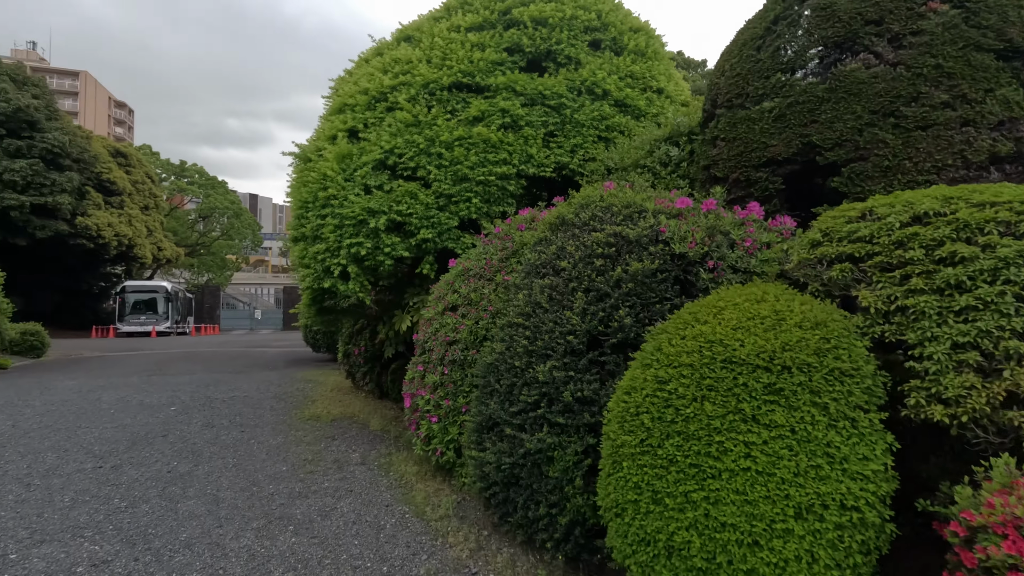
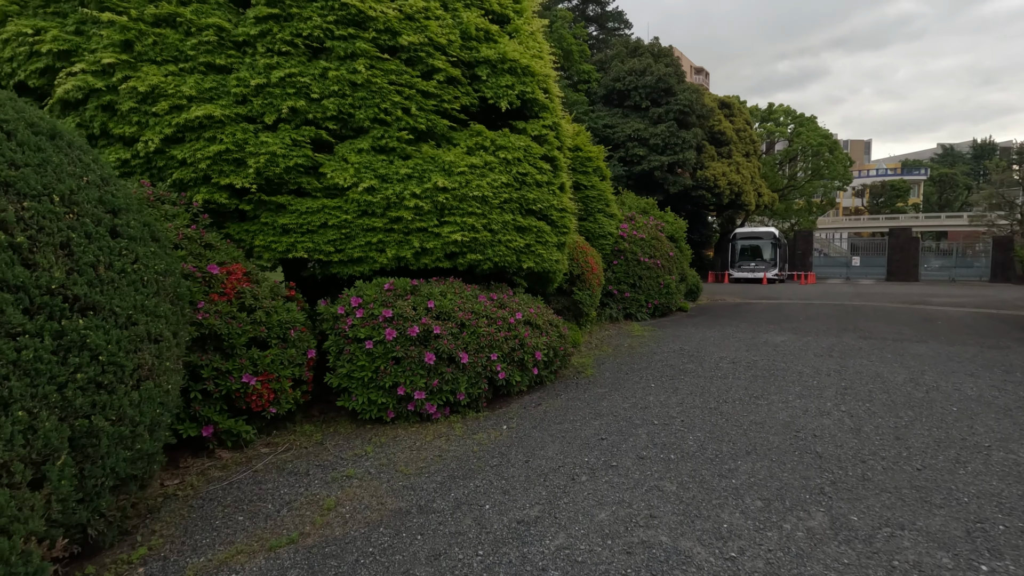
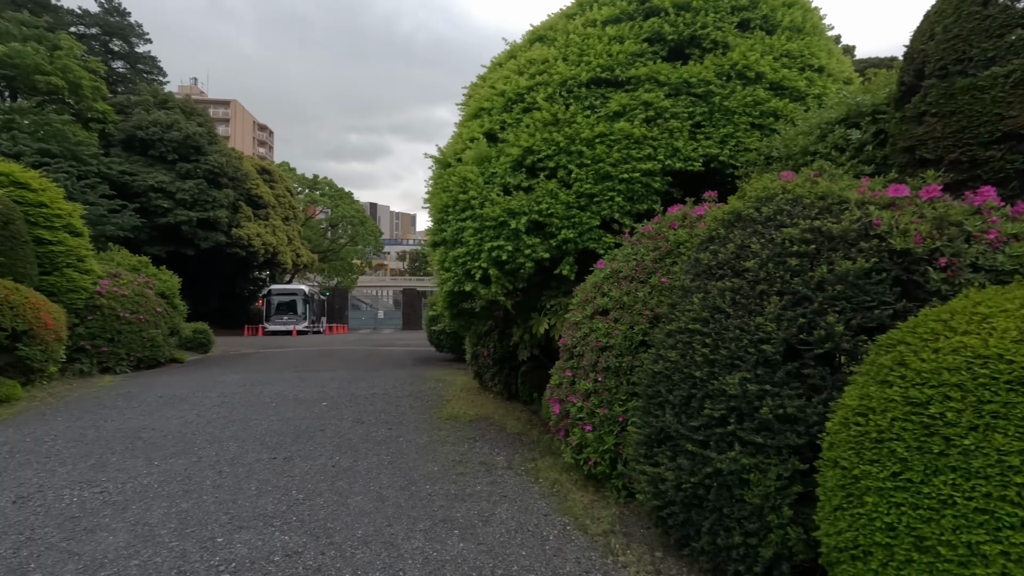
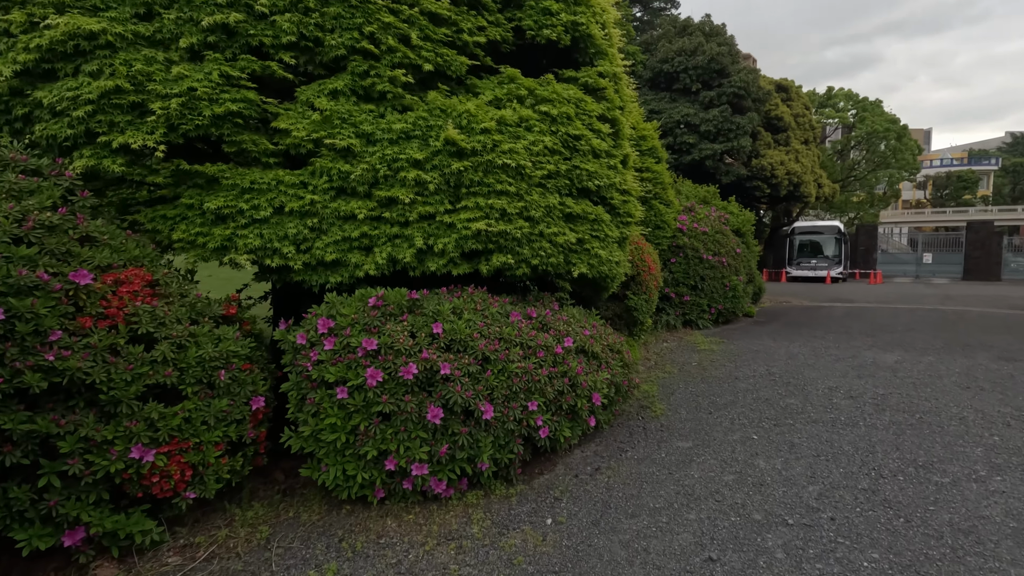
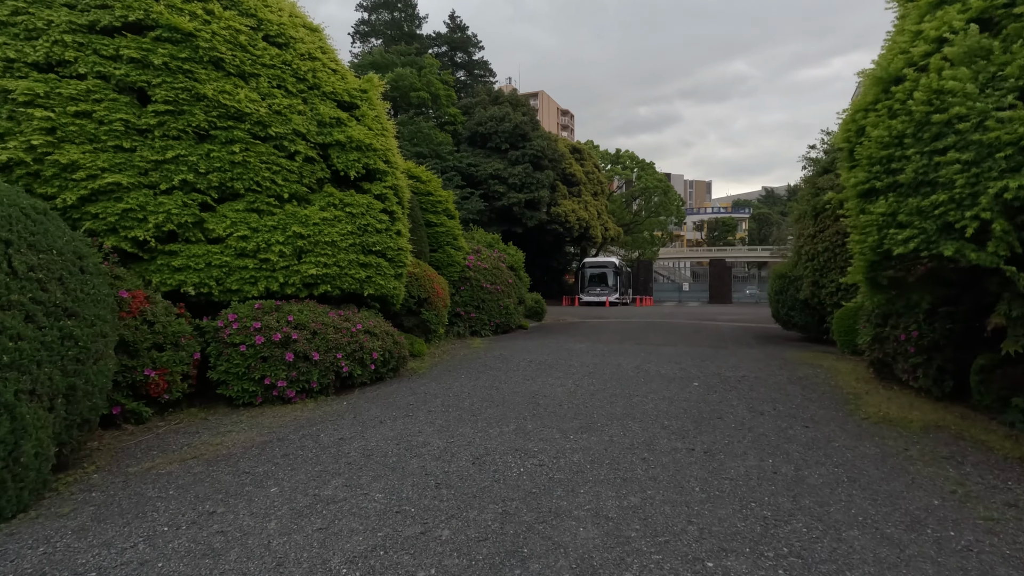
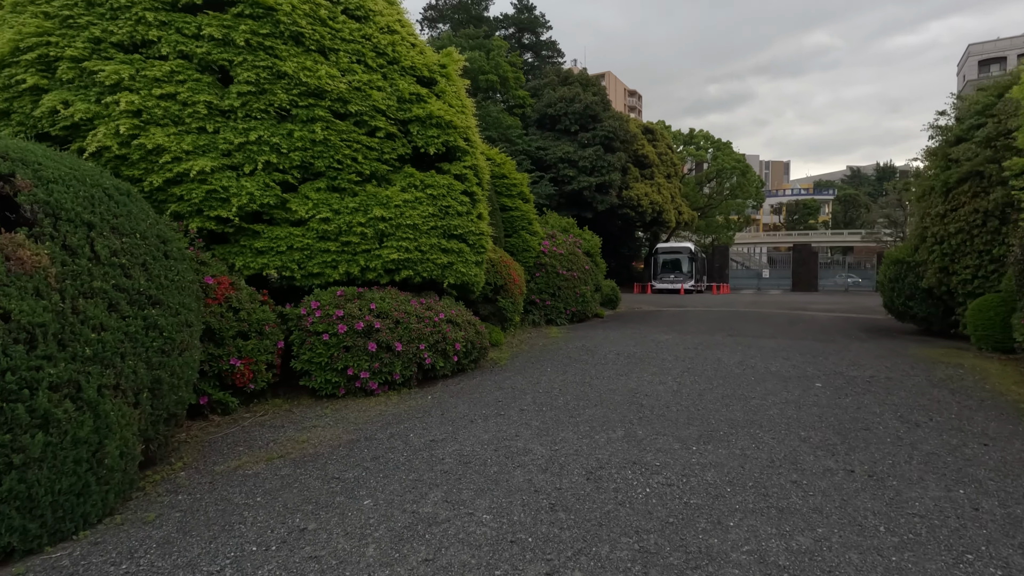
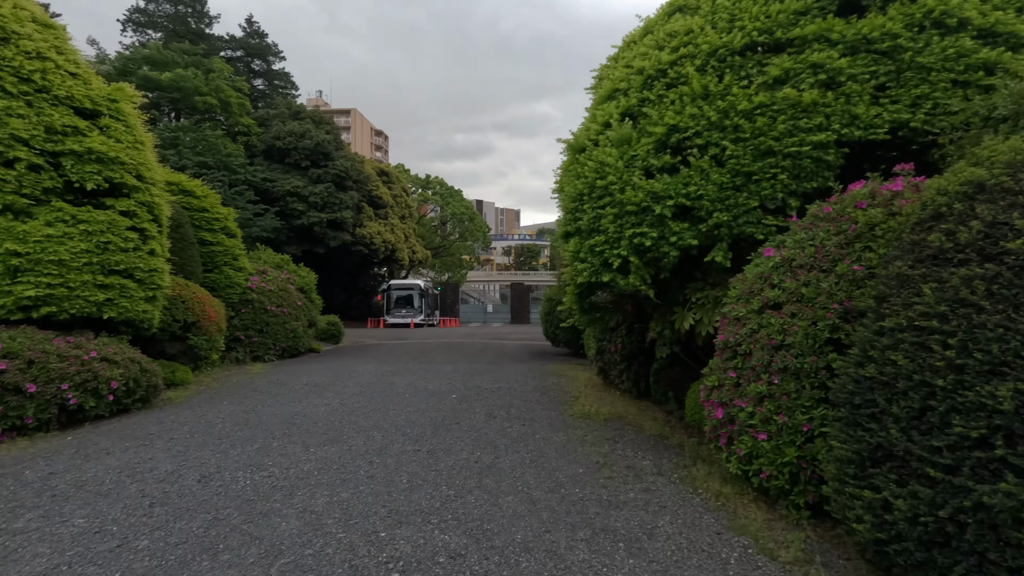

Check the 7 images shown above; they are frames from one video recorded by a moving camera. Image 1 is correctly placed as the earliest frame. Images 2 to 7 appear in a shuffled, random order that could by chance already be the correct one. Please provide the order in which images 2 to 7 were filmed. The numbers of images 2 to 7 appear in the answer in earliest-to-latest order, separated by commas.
3, 7, 5, 6, 2, 4
